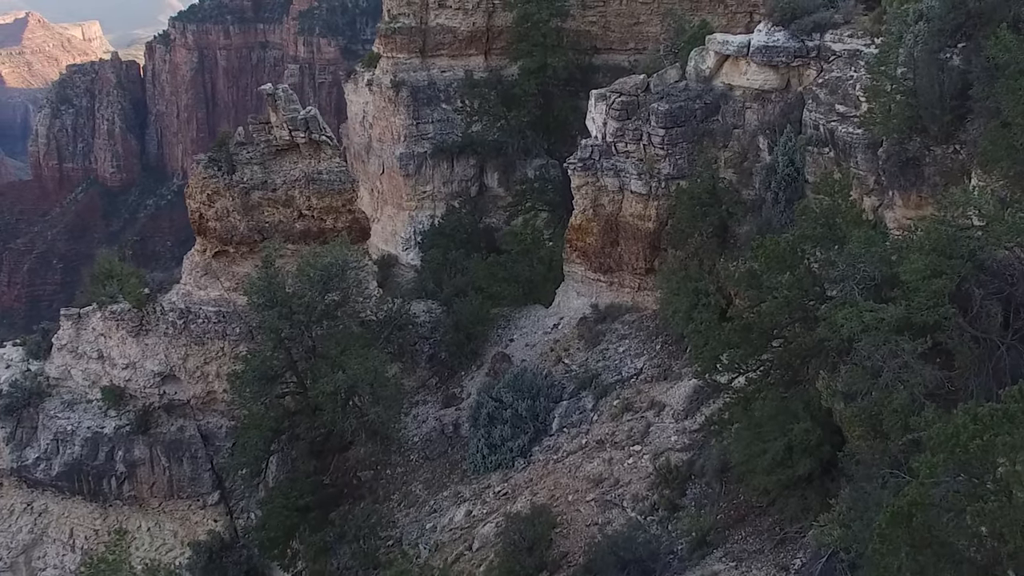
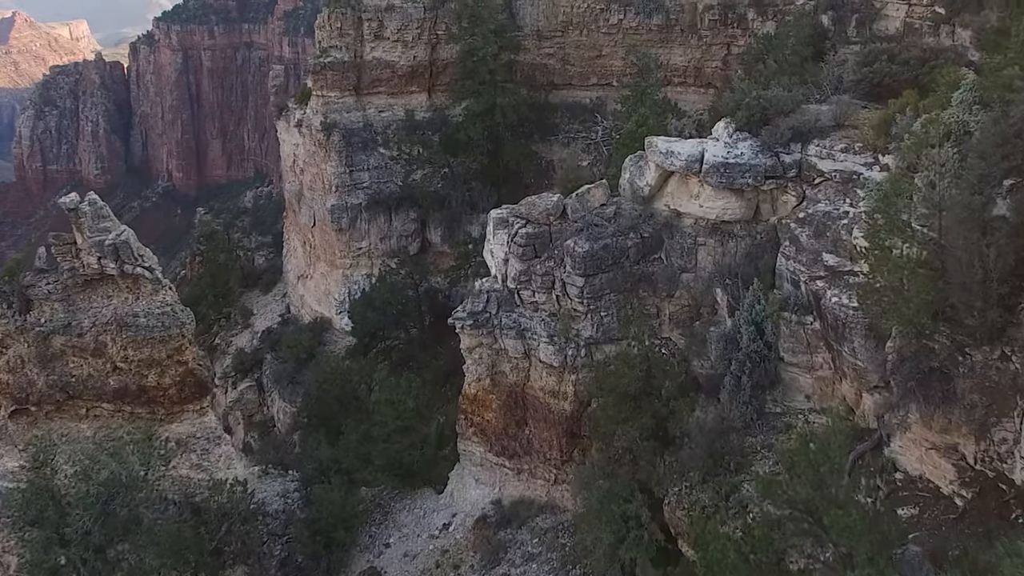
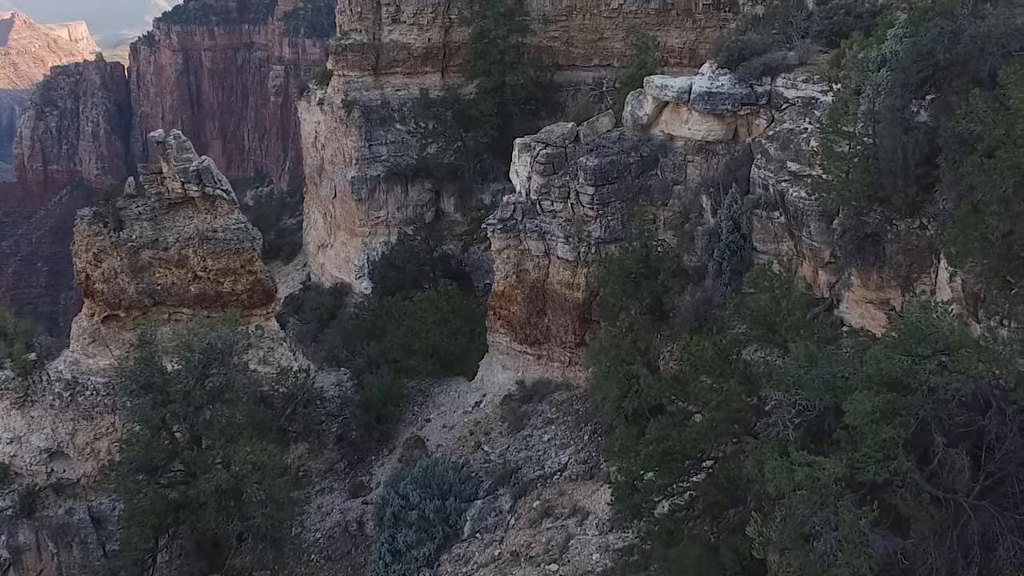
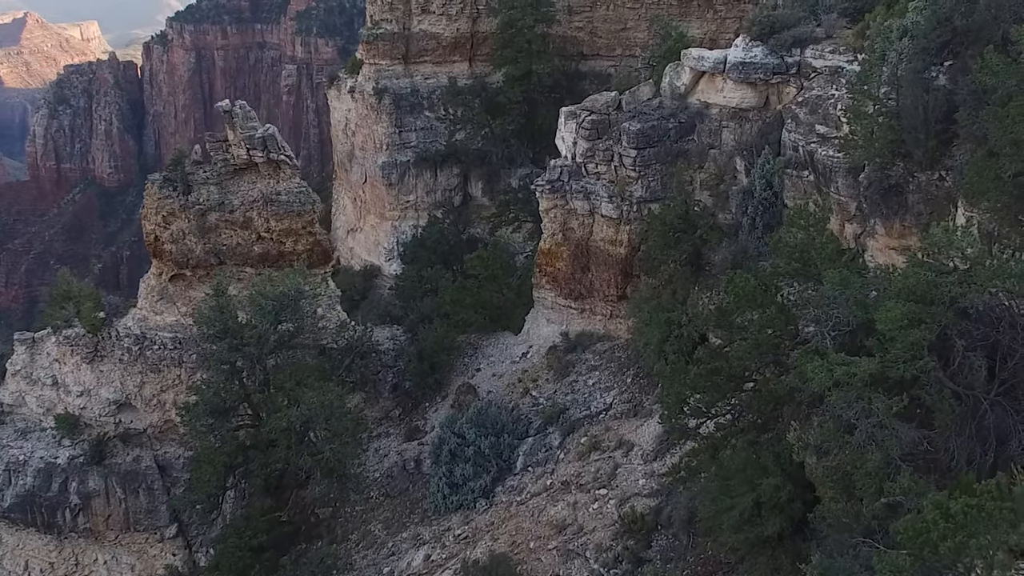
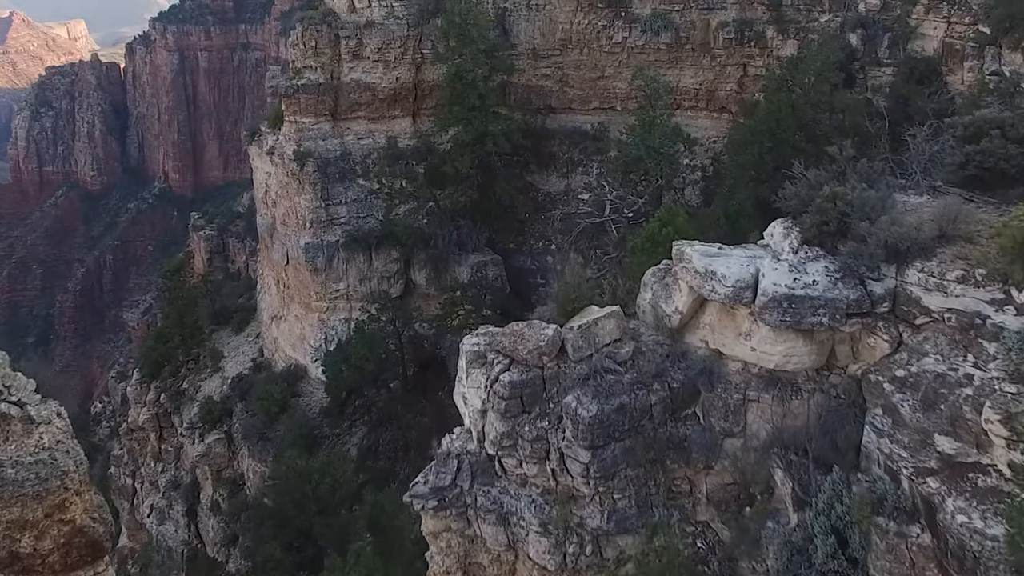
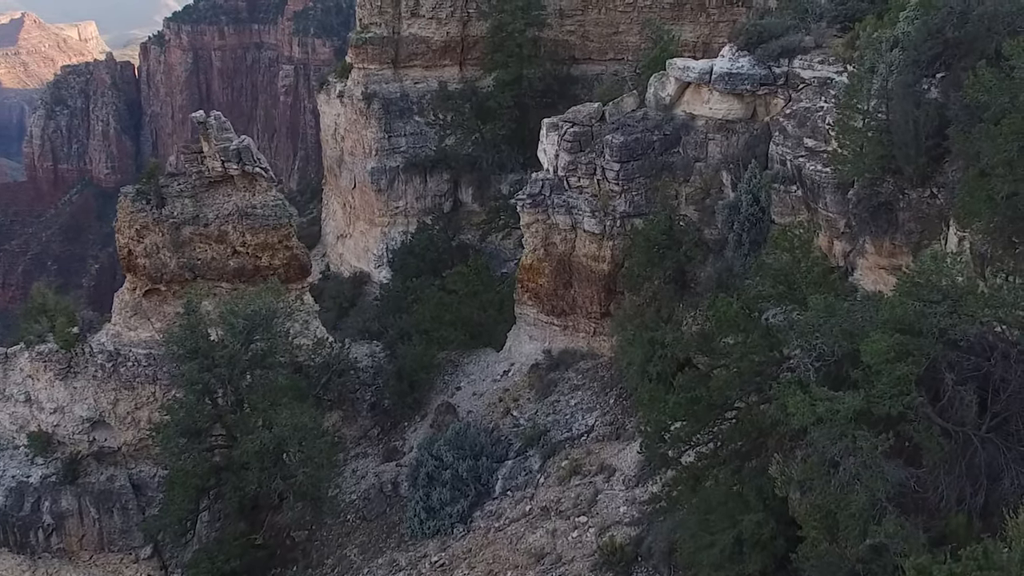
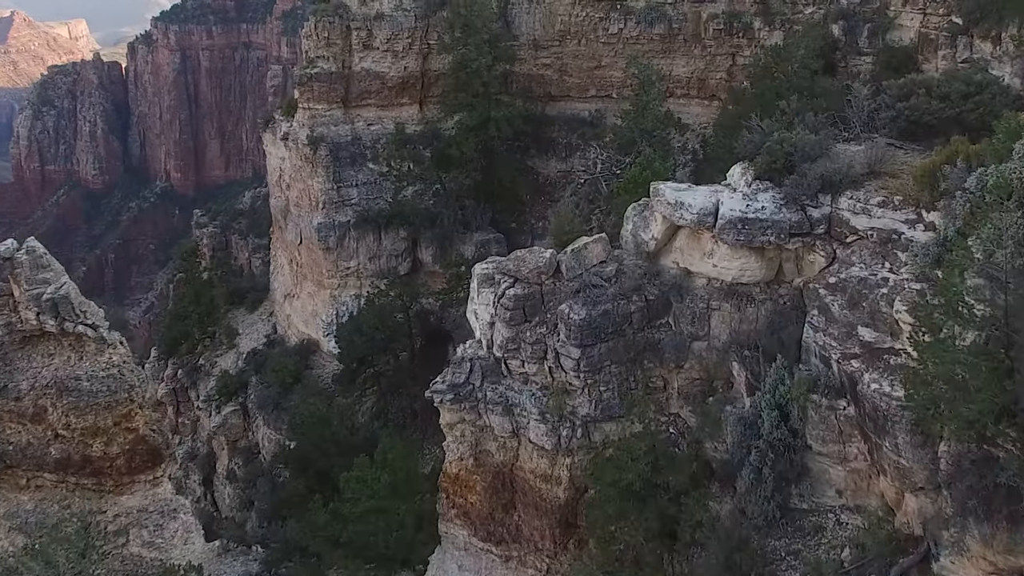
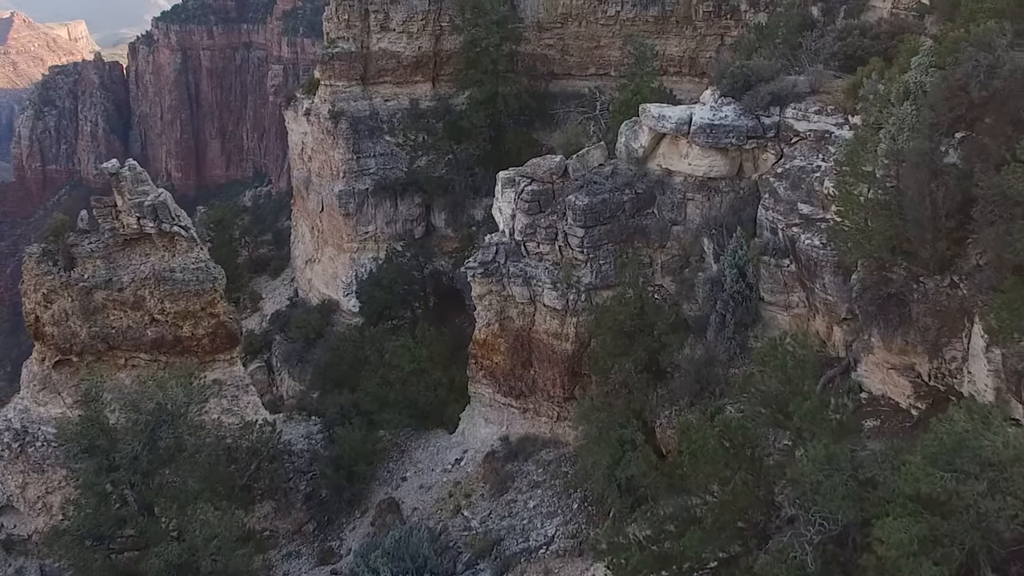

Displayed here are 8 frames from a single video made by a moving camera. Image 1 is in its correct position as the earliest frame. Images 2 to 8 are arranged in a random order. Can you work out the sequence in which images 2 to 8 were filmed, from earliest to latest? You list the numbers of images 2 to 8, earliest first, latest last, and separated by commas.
4, 6, 3, 8, 2, 7, 5
